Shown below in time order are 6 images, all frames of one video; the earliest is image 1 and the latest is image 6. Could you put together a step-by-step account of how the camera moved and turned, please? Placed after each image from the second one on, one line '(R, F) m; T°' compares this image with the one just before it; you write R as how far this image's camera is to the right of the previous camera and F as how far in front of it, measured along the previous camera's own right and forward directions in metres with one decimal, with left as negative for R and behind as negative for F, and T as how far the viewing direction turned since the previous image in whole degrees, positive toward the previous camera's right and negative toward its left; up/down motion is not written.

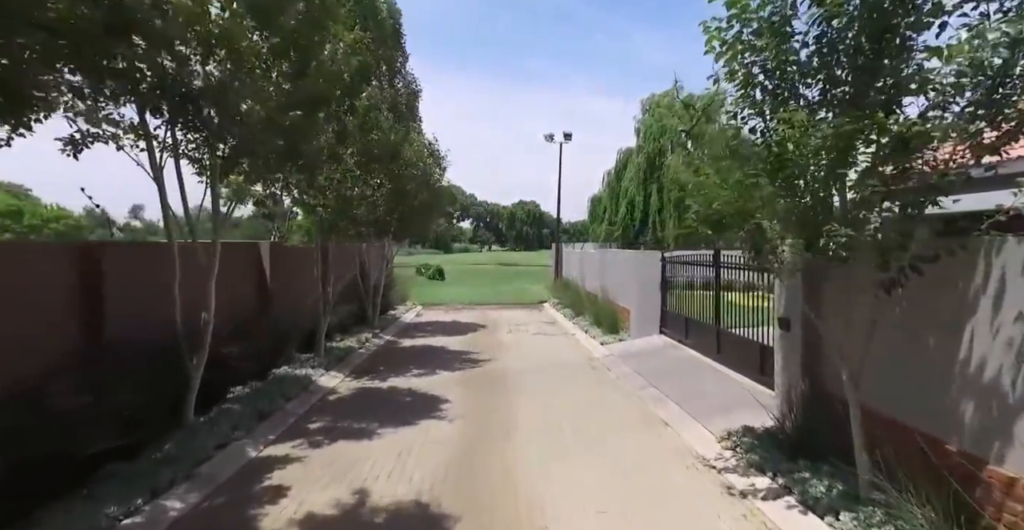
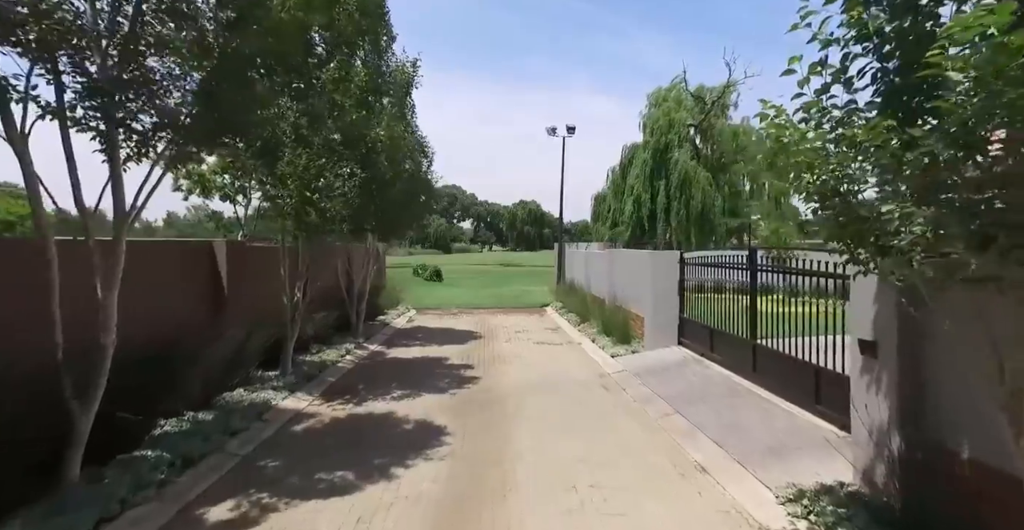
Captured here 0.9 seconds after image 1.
(0.0, +1.2) m; 0°
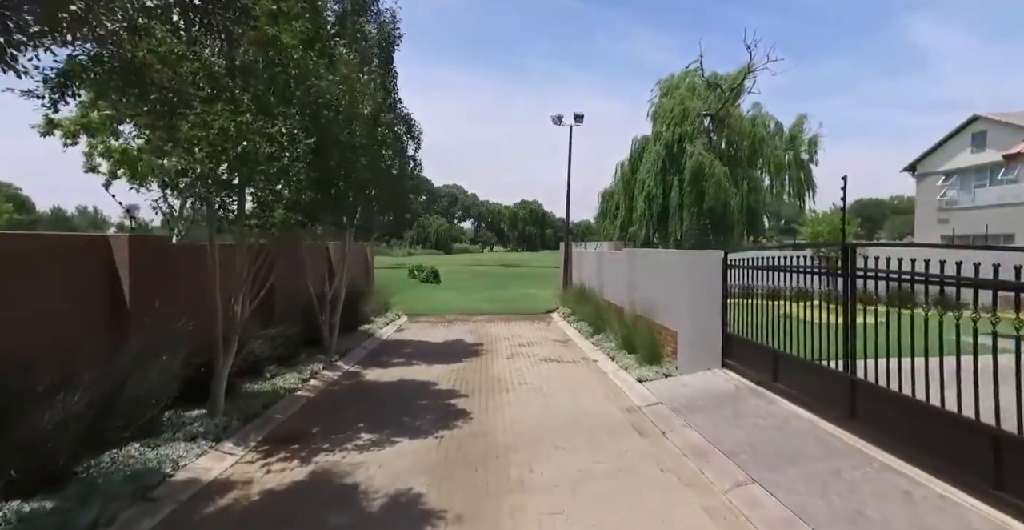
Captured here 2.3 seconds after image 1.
(0.0, +1.9) m; 0°
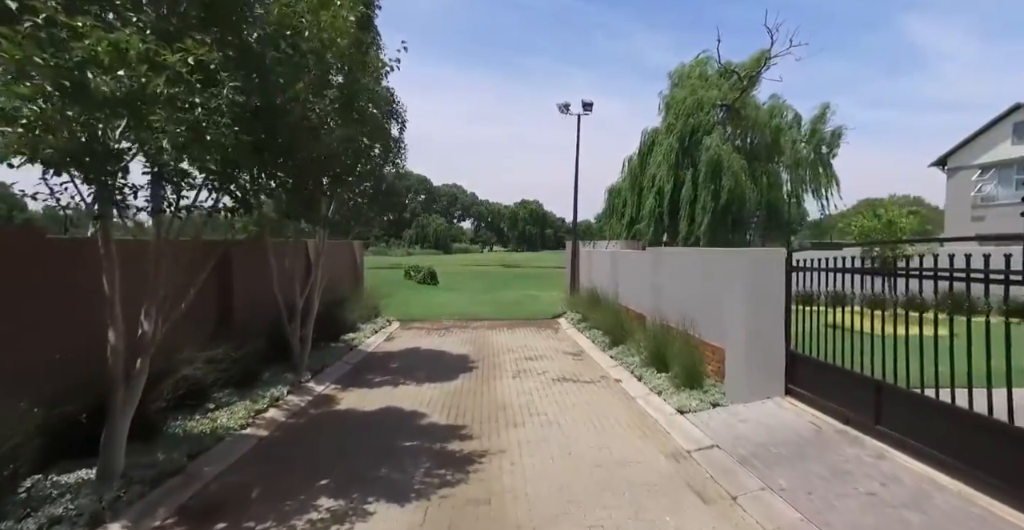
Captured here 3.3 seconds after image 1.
(-0.1, +1.6) m; 0°
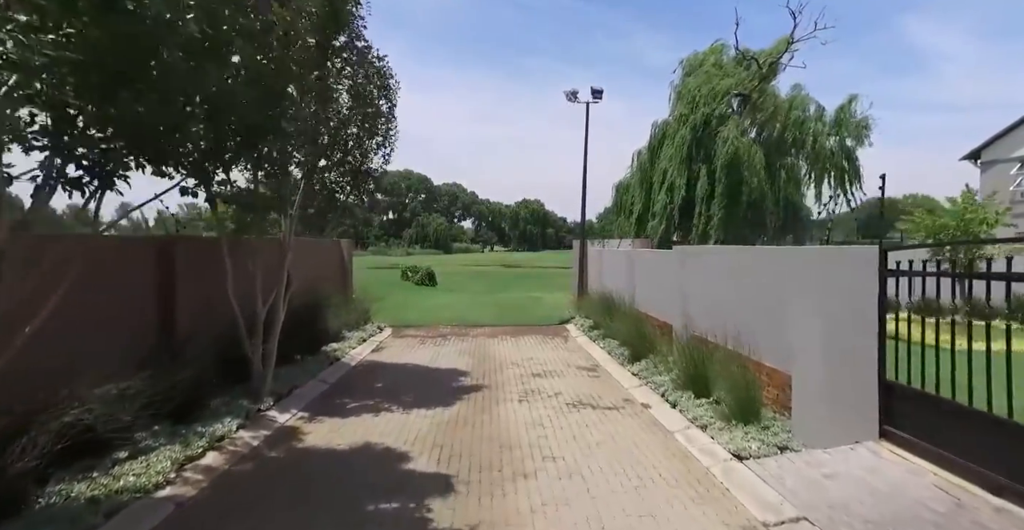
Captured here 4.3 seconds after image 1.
(-0.1, +1.5) m; 0°
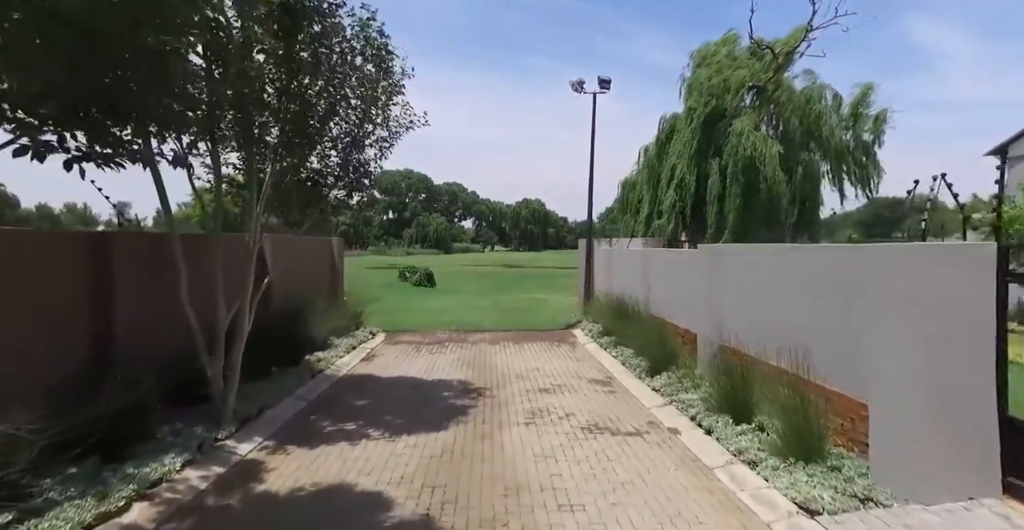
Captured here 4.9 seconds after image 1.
(-0.1, +1.1) m; 0°
